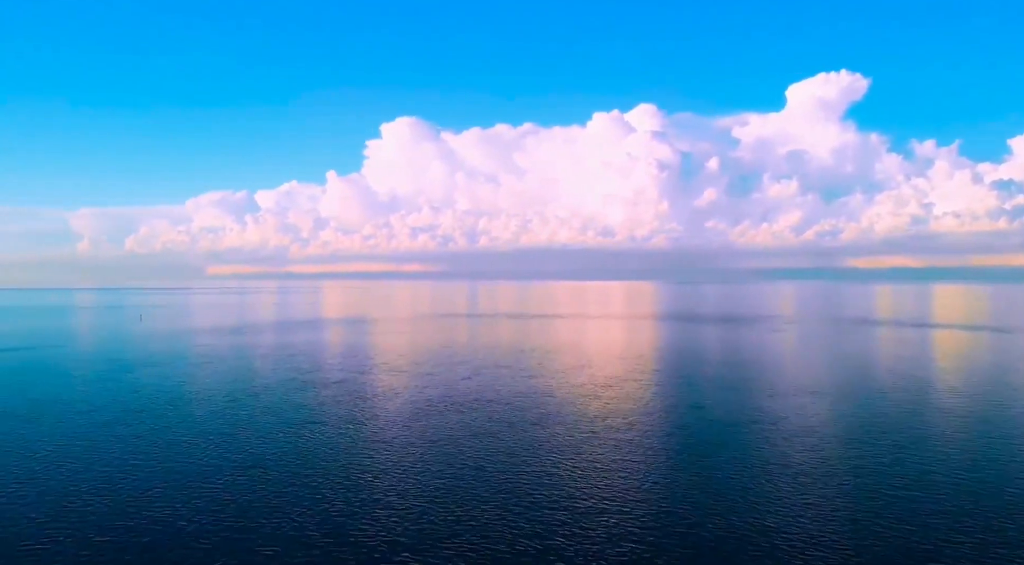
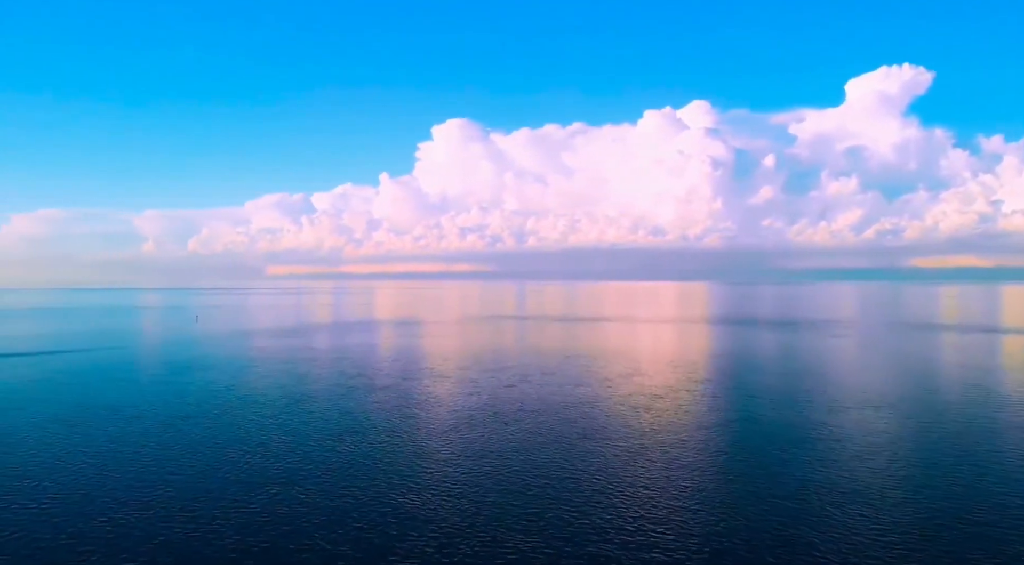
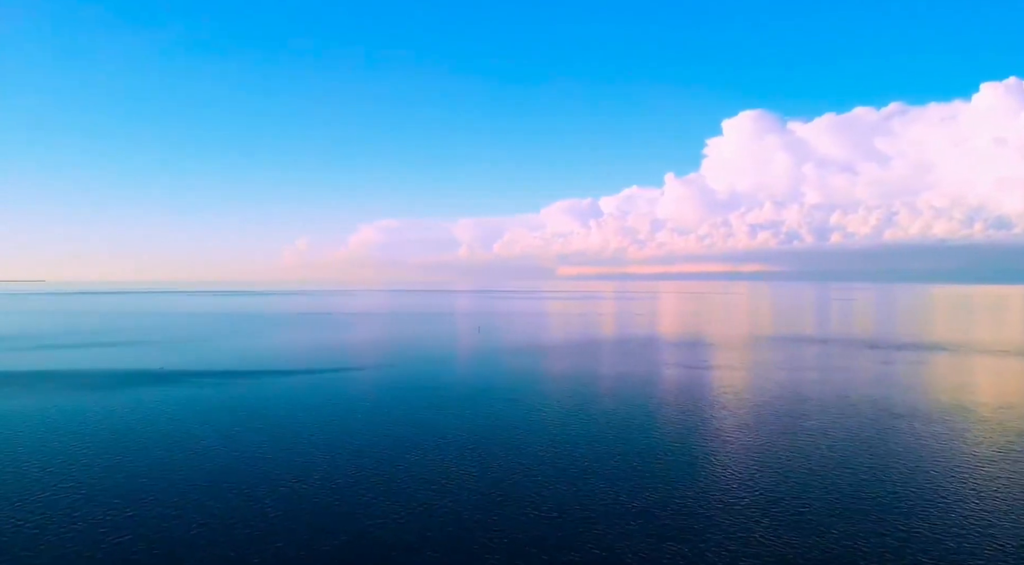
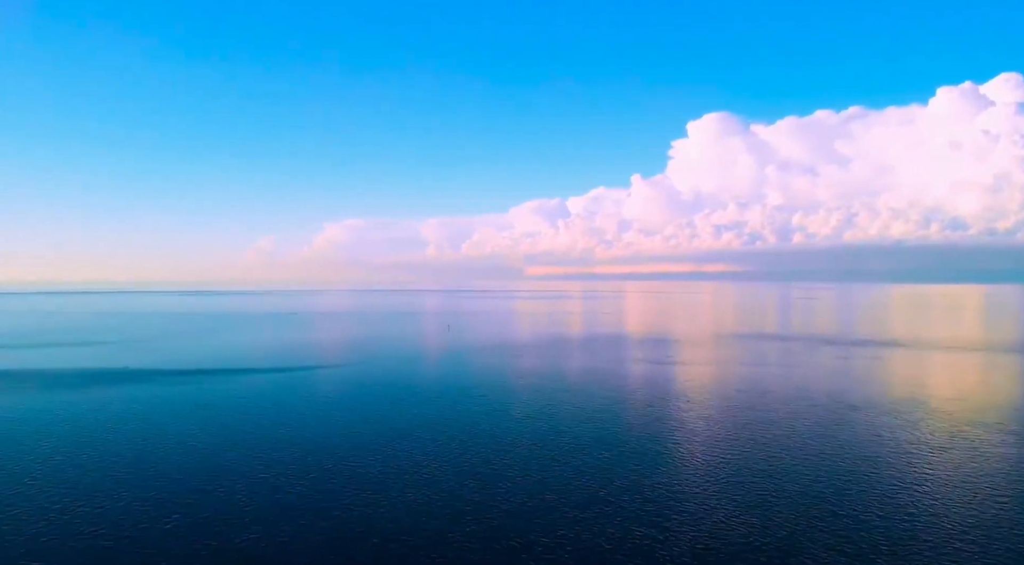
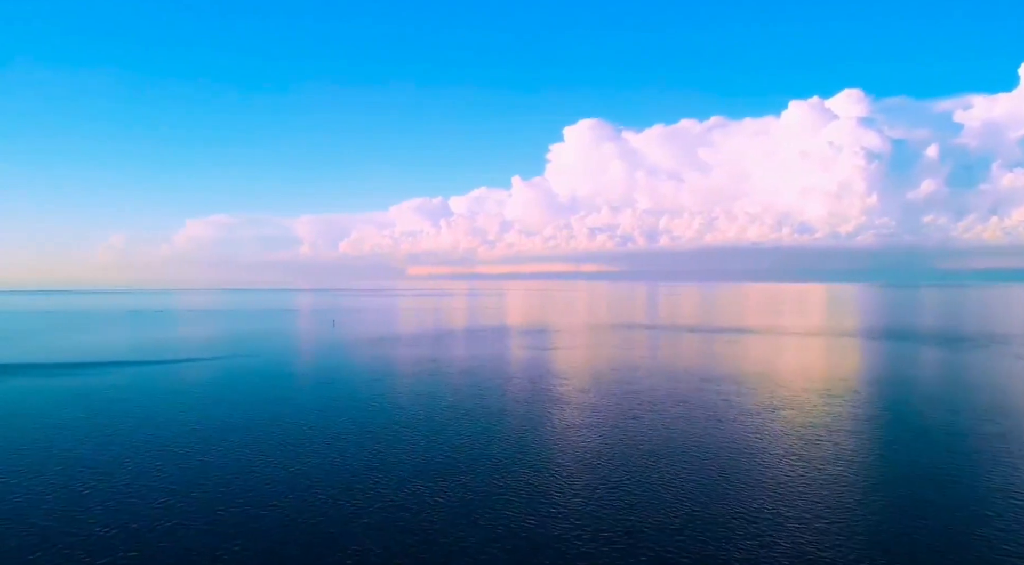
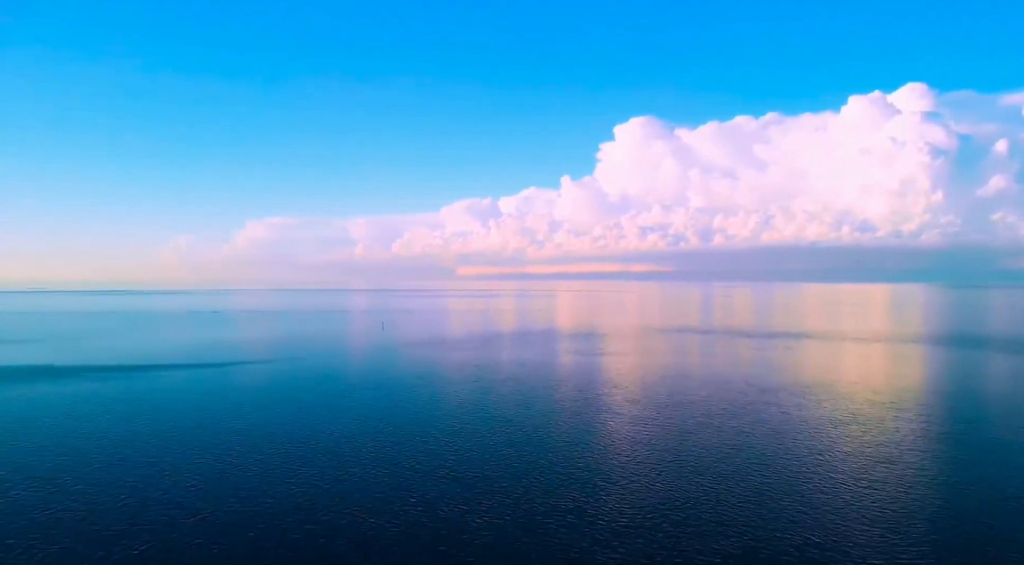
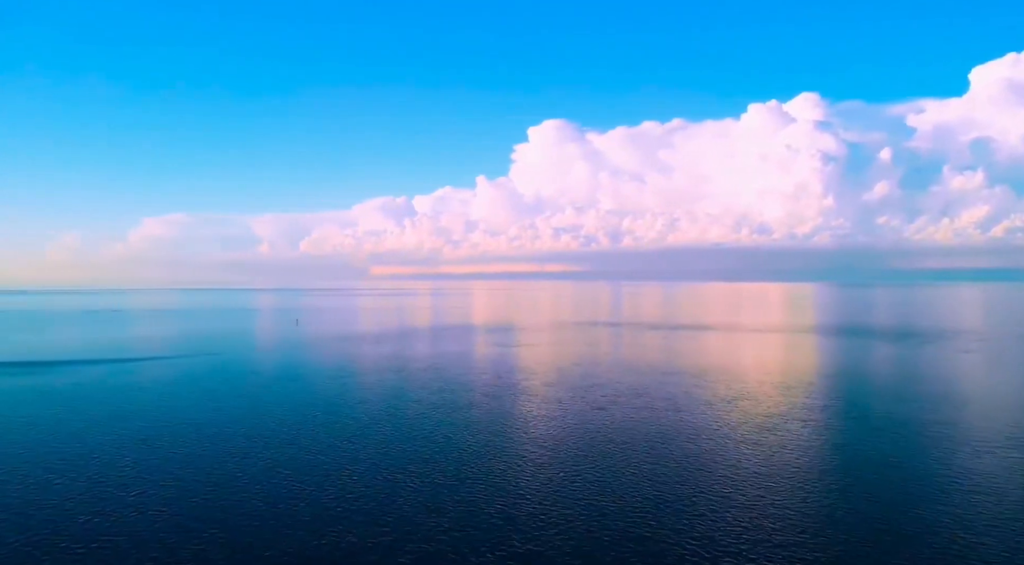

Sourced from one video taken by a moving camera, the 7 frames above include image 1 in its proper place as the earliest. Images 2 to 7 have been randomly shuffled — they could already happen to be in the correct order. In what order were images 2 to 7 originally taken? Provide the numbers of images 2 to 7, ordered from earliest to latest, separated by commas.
2, 7, 5, 6, 4, 3
